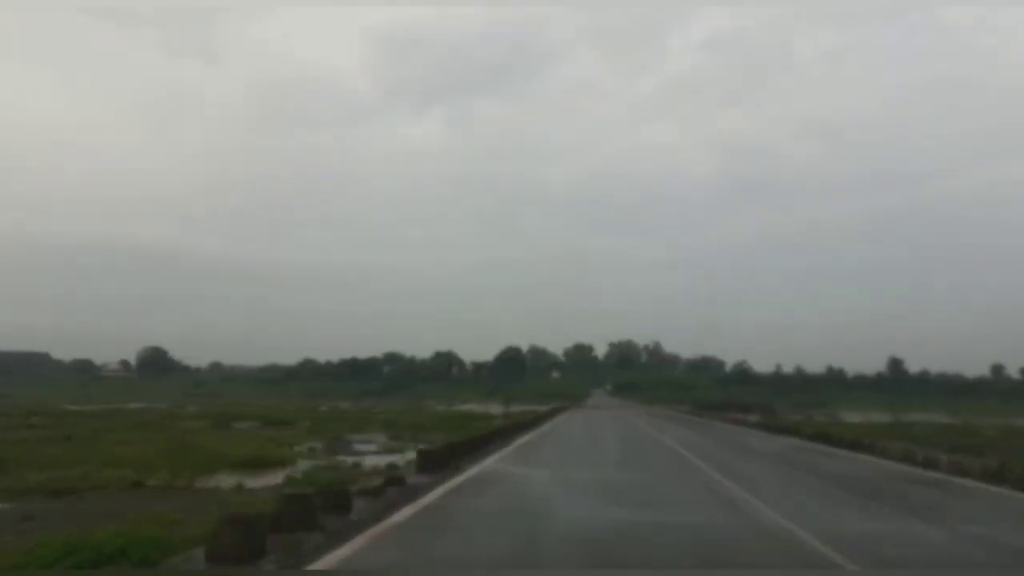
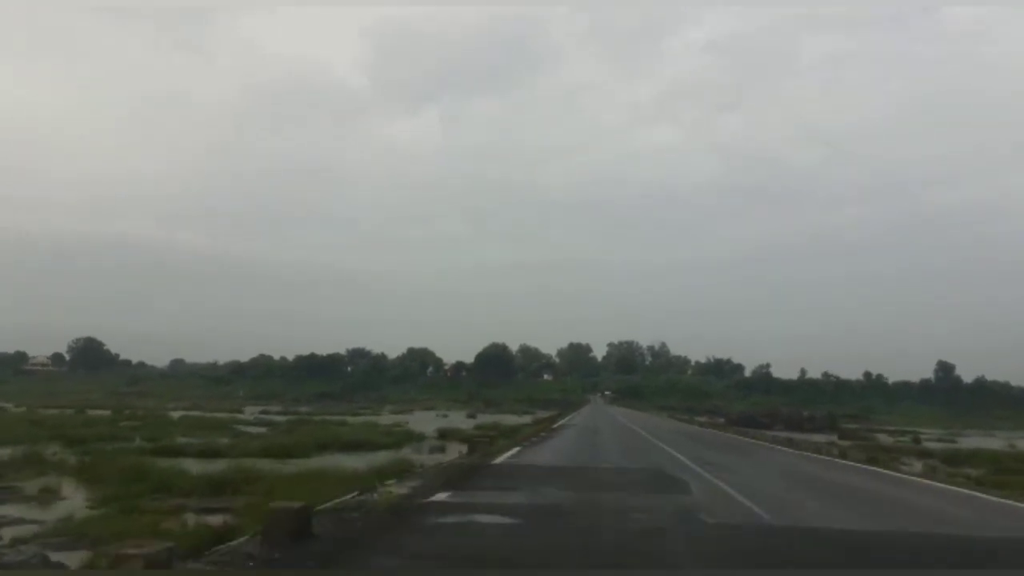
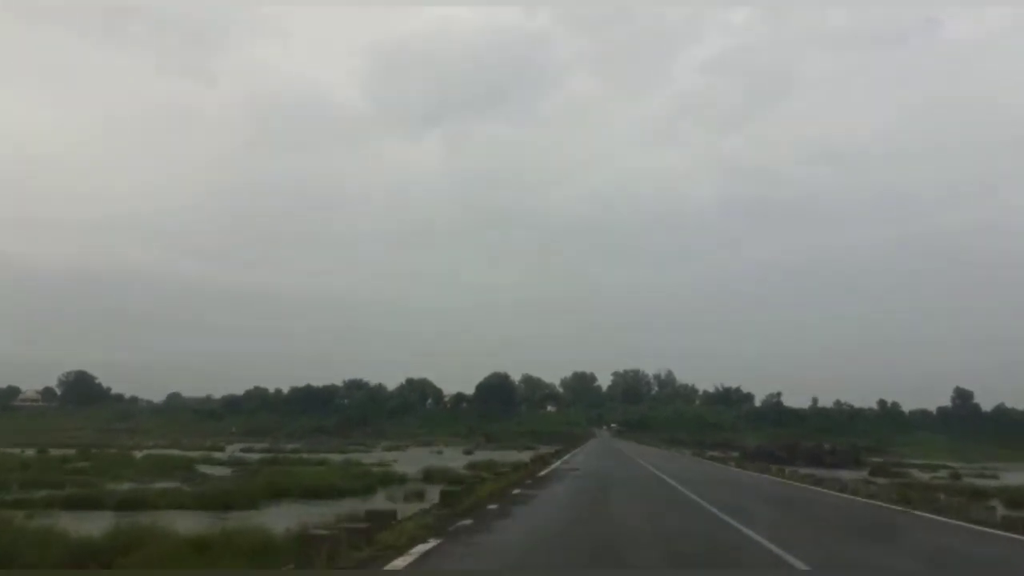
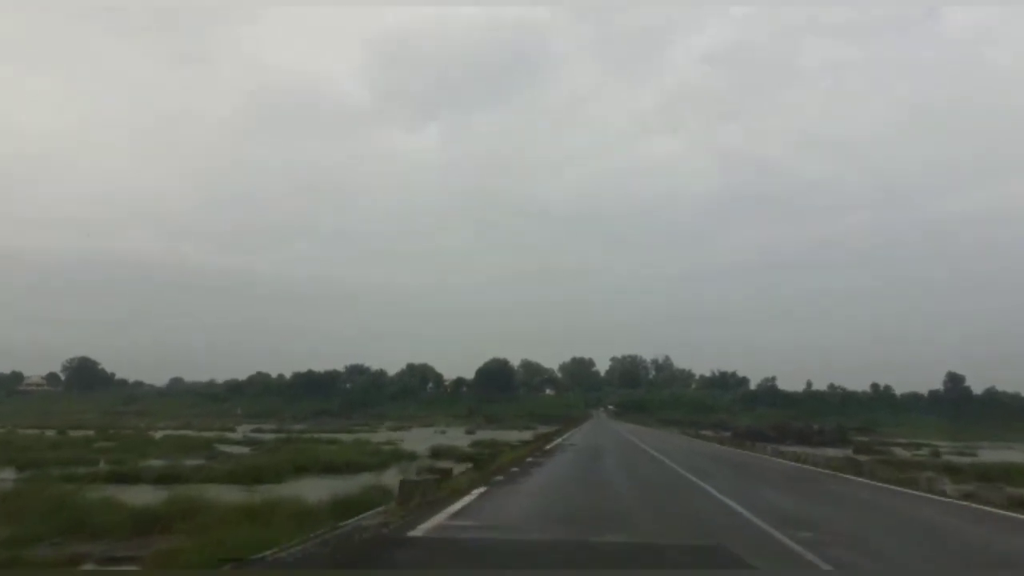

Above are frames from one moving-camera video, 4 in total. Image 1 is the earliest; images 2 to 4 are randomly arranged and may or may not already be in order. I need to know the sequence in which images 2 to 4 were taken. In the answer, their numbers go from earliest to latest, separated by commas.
2, 4, 3
